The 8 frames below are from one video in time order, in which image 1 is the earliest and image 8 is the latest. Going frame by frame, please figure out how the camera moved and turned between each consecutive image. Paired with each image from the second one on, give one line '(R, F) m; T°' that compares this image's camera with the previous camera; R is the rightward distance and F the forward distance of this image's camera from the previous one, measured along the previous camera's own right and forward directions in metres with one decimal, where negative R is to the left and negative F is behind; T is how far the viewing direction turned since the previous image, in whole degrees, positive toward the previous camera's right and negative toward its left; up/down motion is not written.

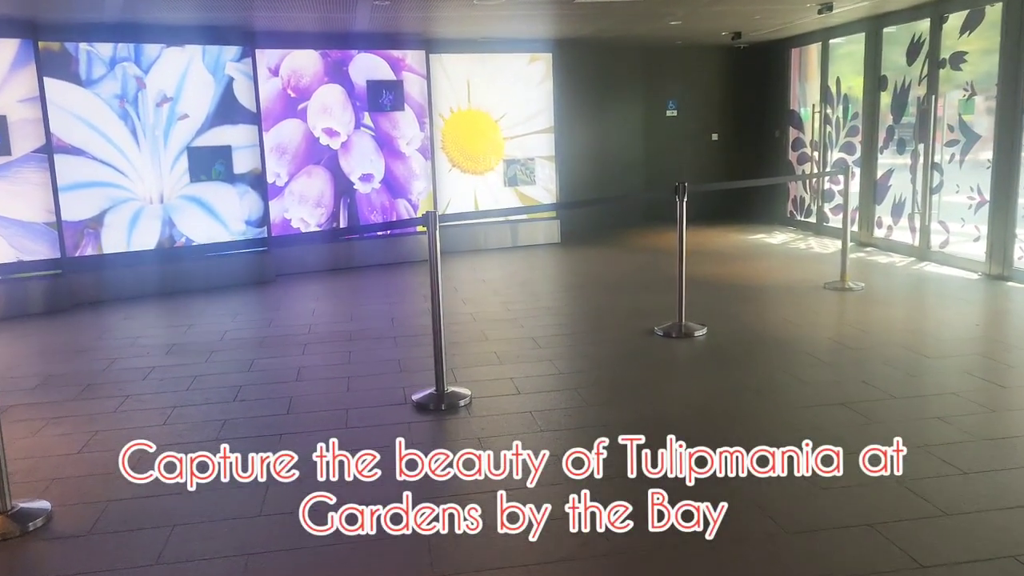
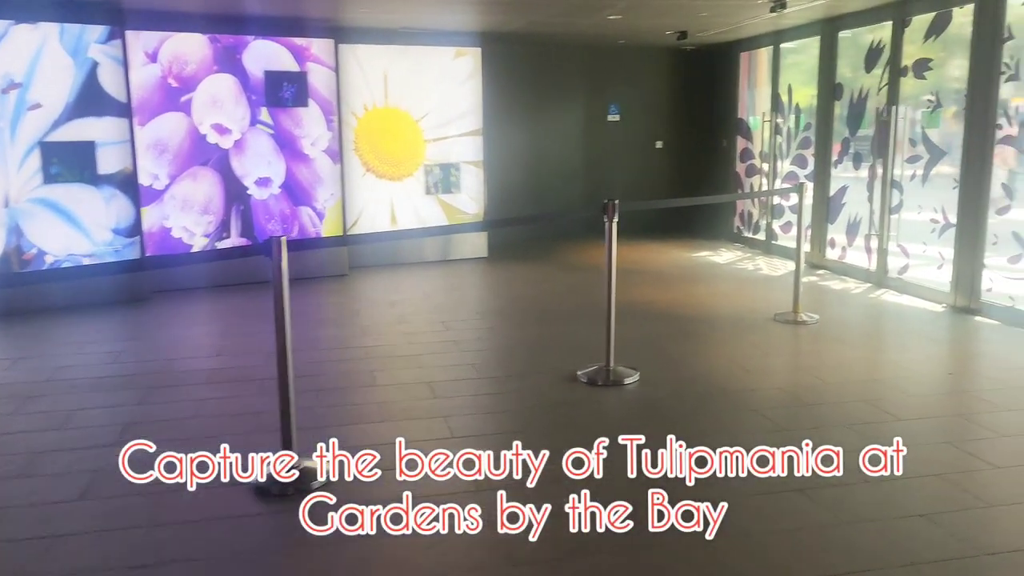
(+0.3, +0.9) m; +3°
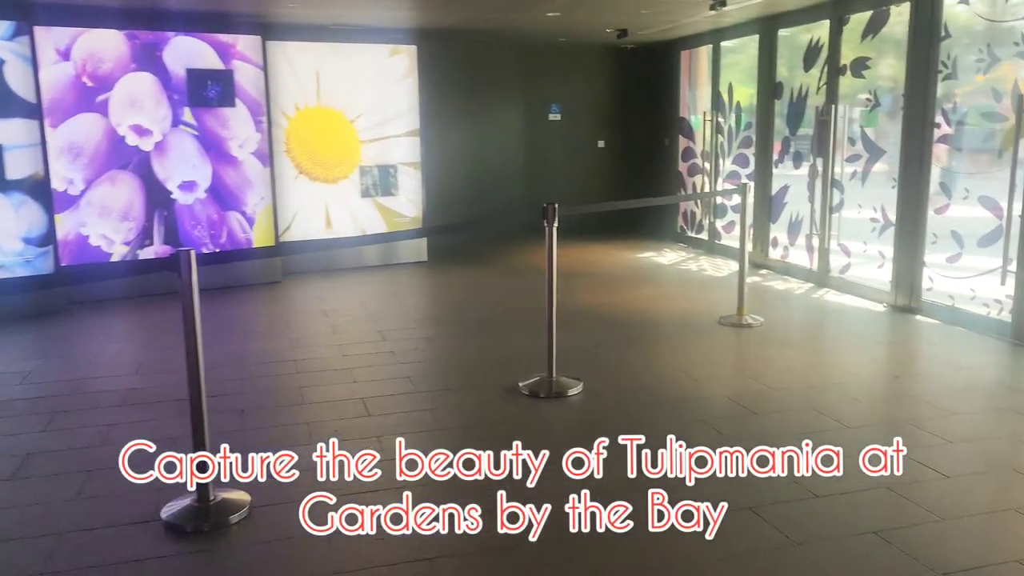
(0.0, +0.2) m; +4°
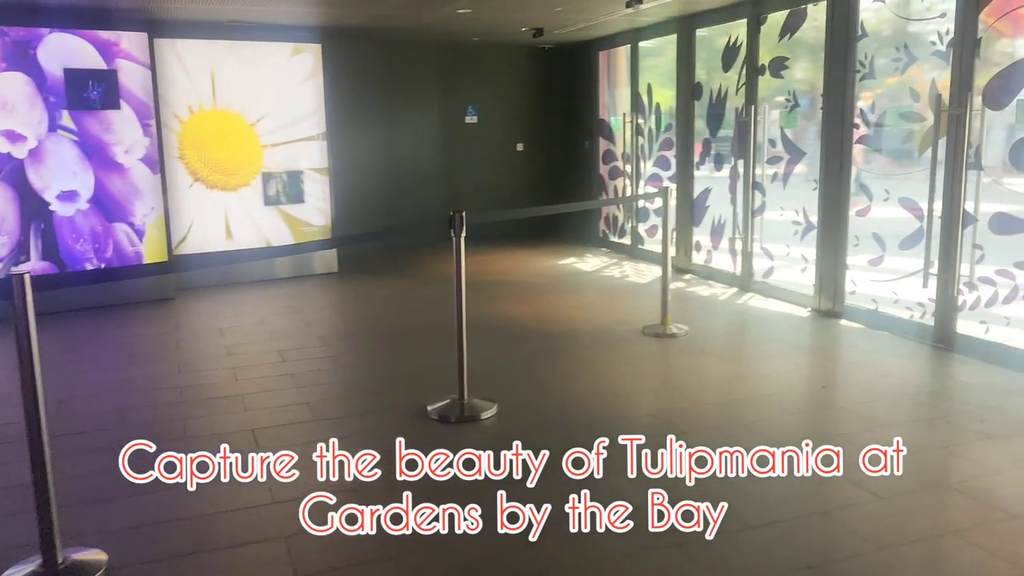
(+0.1, +0.3) m; +5°
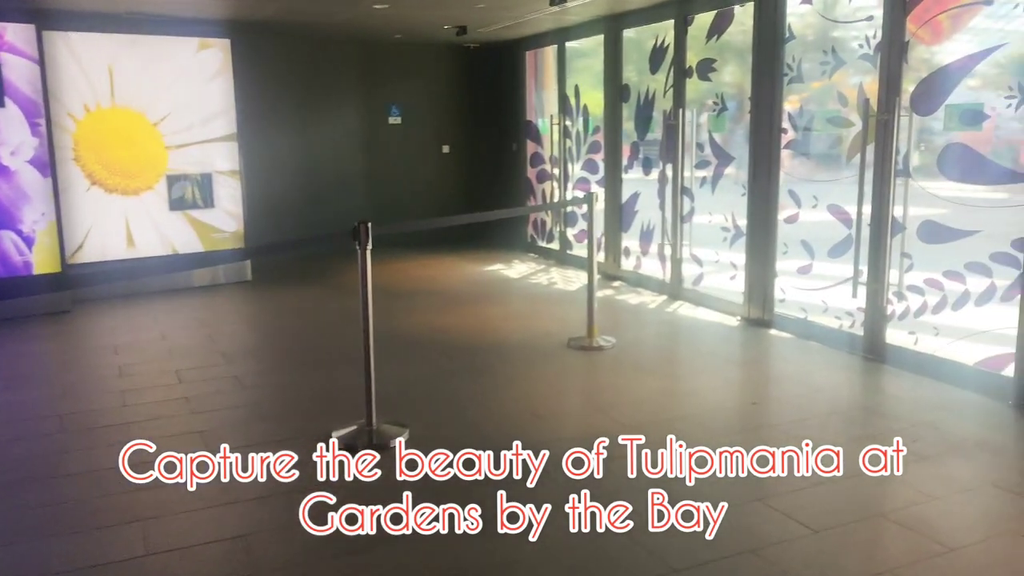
(+0.1, +0.3) m; +4°
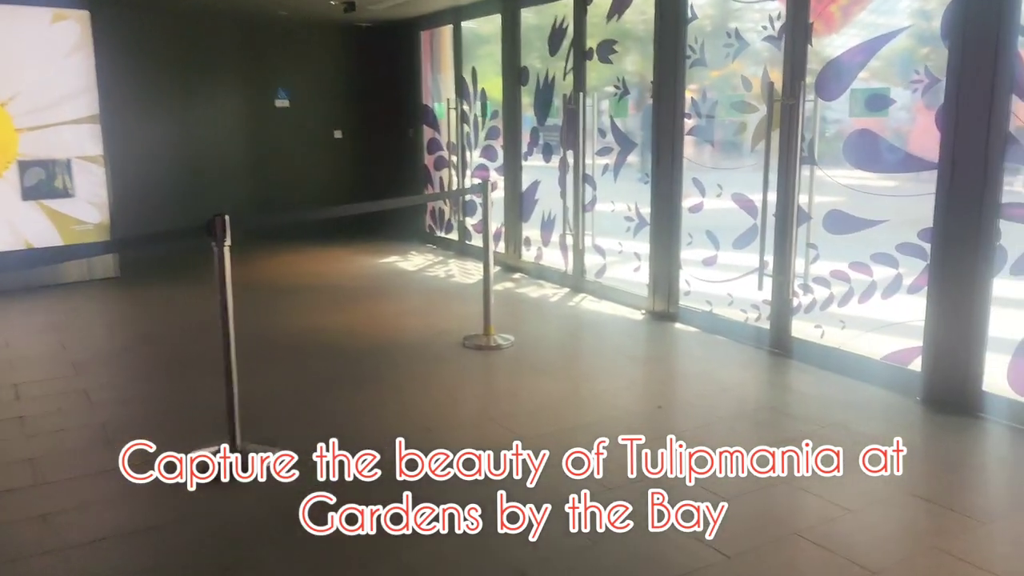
(+0.1, +0.3) m; +6°
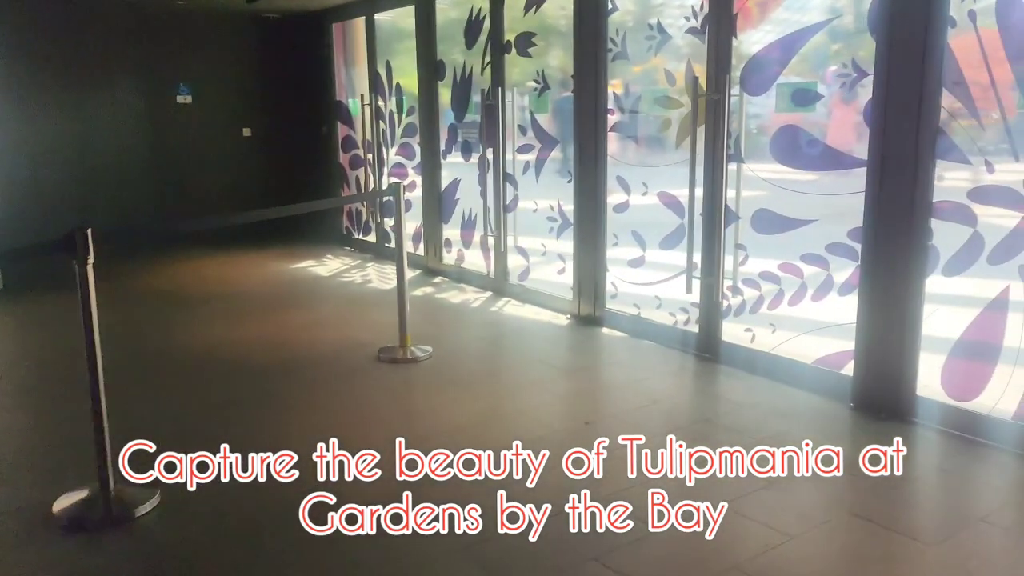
(+0.1, +0.3) m; +5°
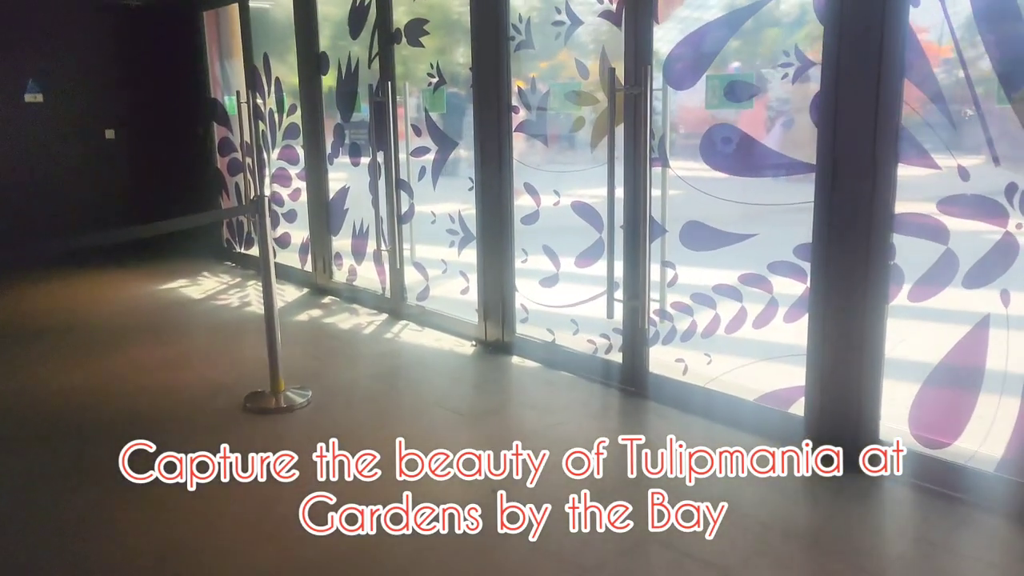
(+0.1, +0.6) m; +6°
